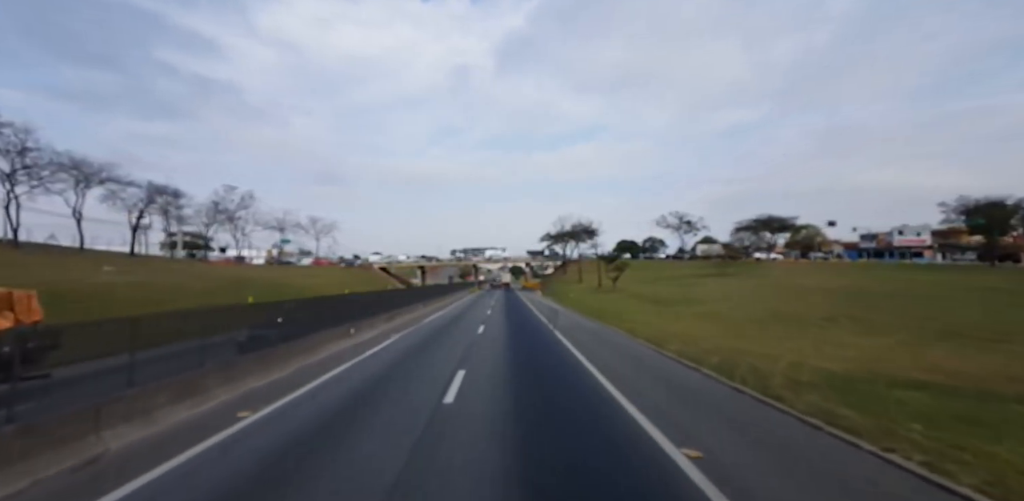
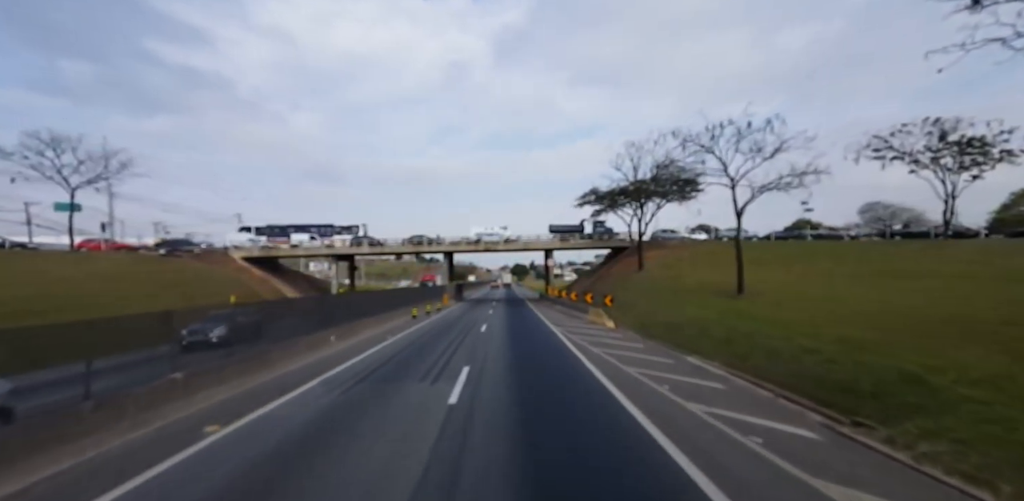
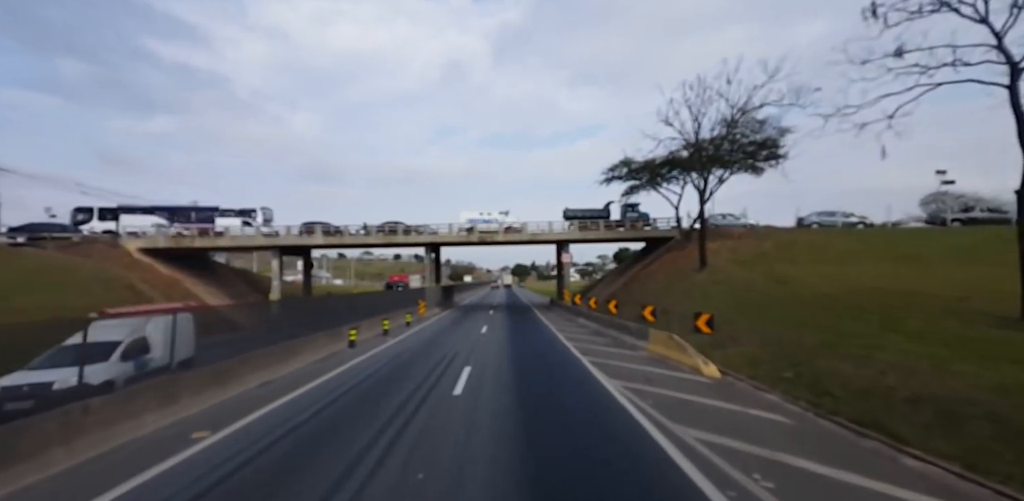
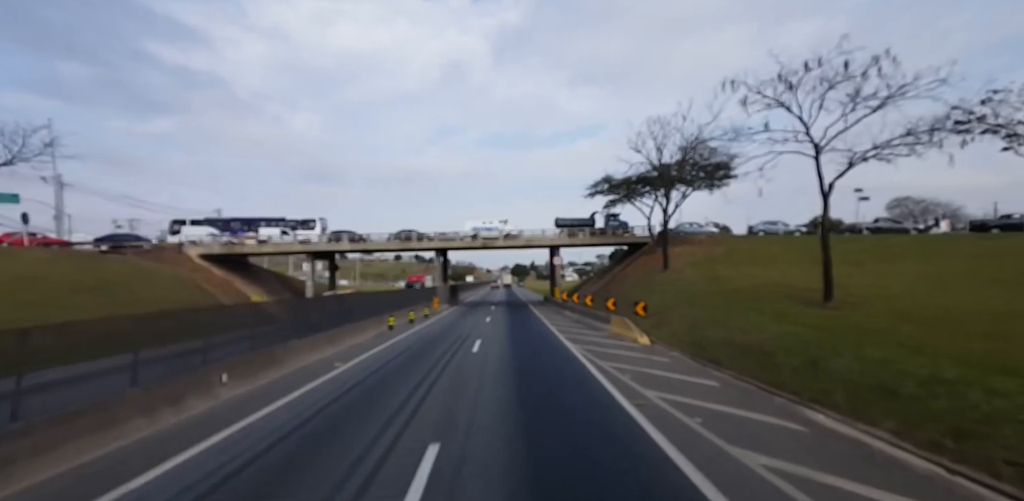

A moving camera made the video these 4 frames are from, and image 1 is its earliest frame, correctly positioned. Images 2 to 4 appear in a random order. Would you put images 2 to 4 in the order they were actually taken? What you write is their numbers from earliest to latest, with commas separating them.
2, 4, 3
